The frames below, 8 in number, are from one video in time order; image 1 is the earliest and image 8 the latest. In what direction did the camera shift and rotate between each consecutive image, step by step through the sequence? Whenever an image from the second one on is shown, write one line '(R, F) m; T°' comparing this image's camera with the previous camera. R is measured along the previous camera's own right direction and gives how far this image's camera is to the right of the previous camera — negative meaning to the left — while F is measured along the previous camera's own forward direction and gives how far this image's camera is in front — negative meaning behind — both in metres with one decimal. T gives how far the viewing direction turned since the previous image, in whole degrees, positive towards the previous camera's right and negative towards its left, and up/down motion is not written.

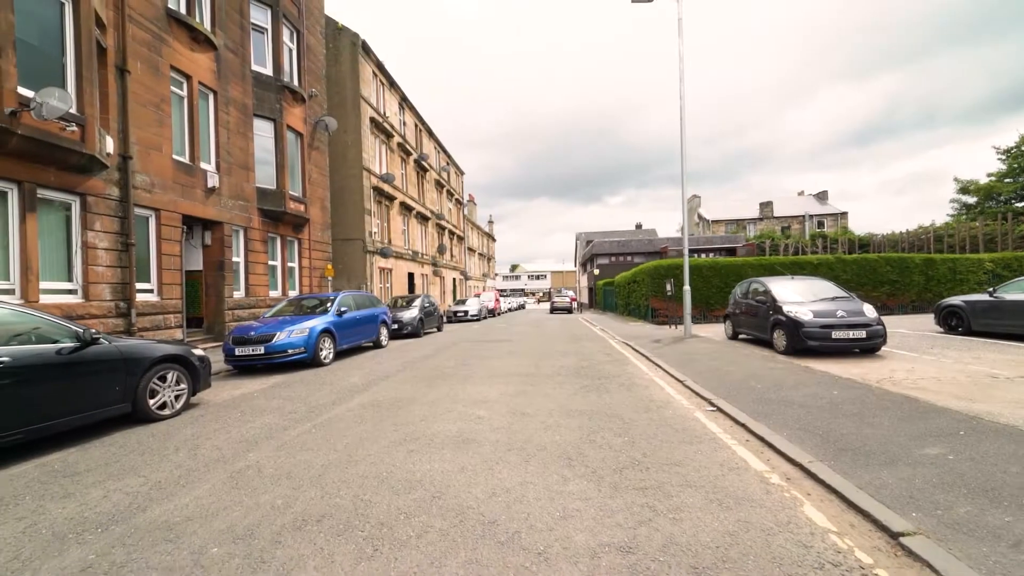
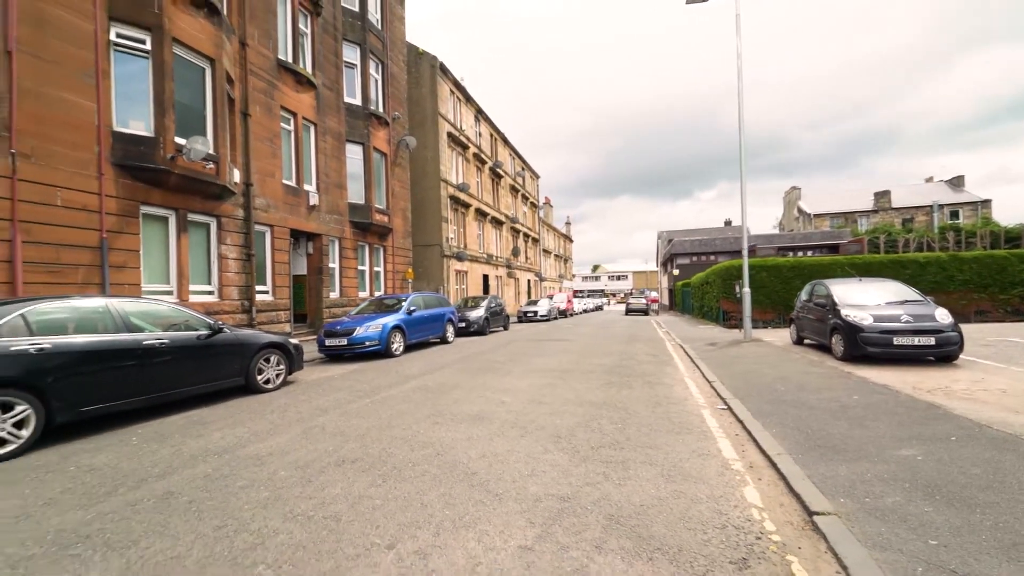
(+0.9, -0.7) m; -11°
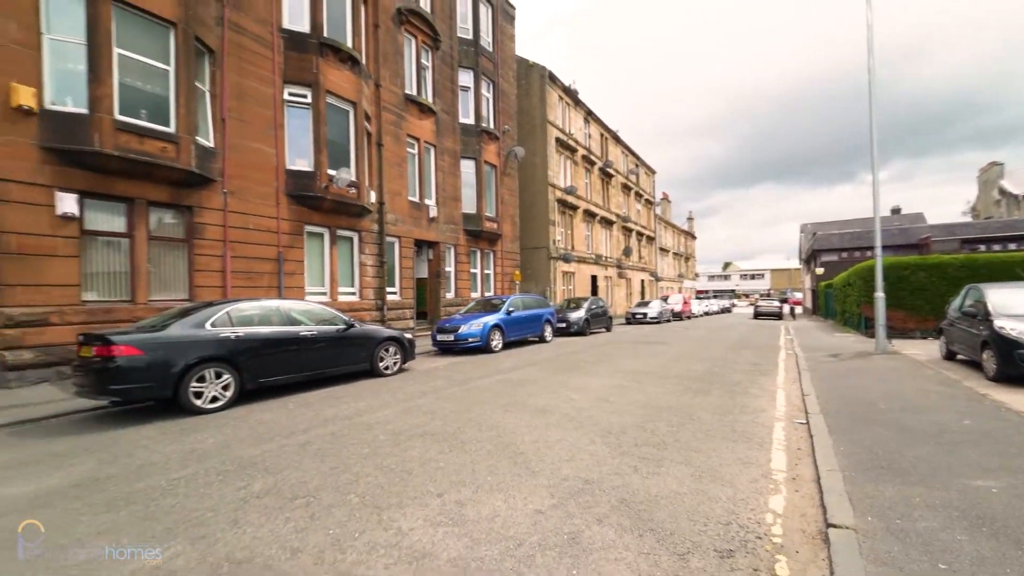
(+0.8, -0.6) m; -16°
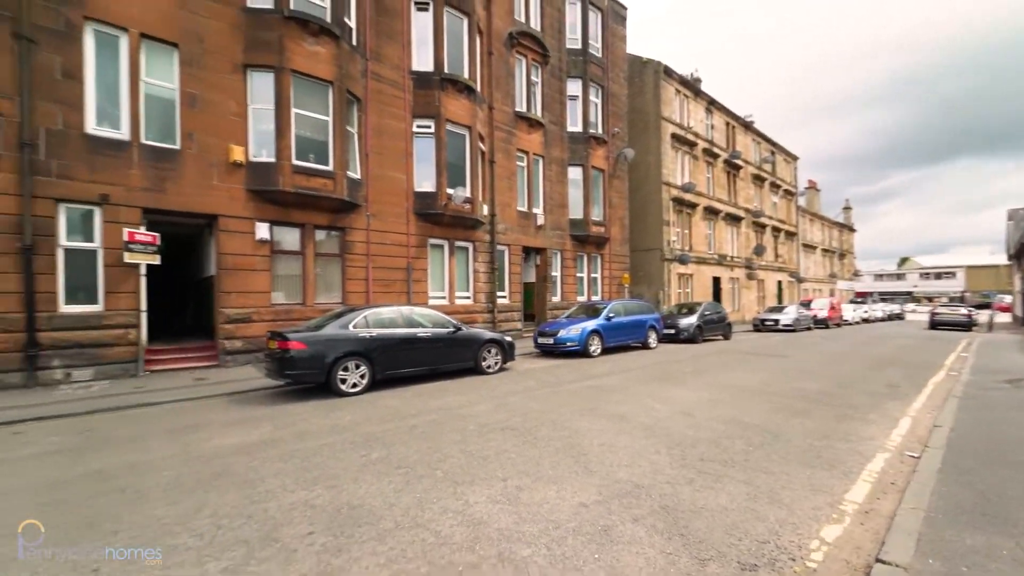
(+0.6, -0.5) m; -16°
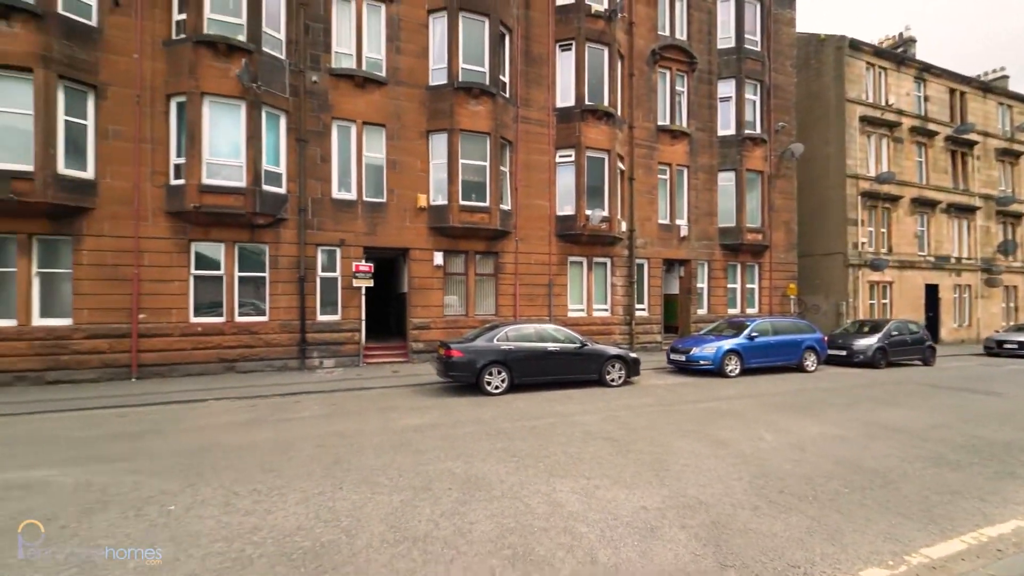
(+1.0, -1.2) m; -21°
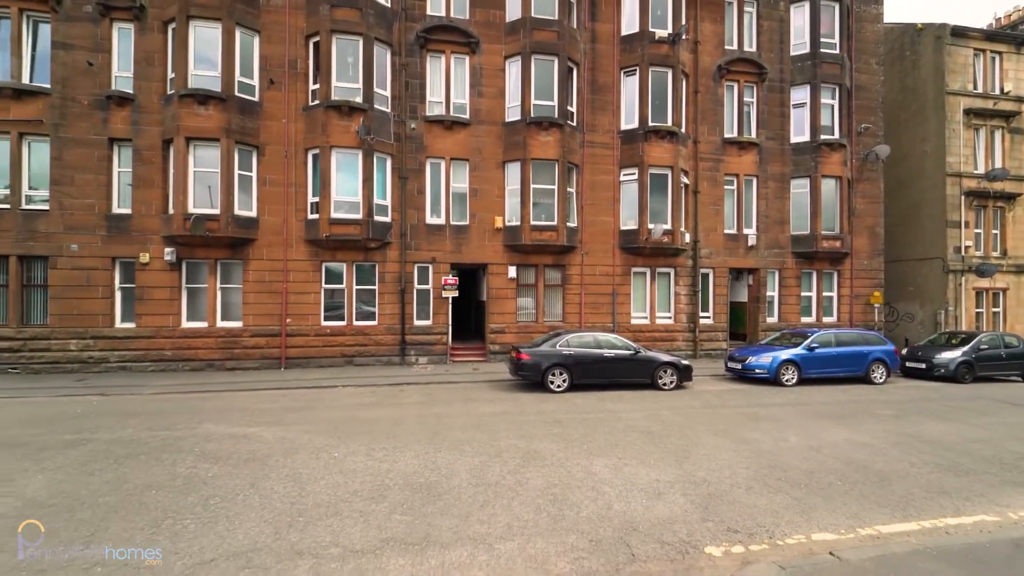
(+0.5, -1.9) m; -10°
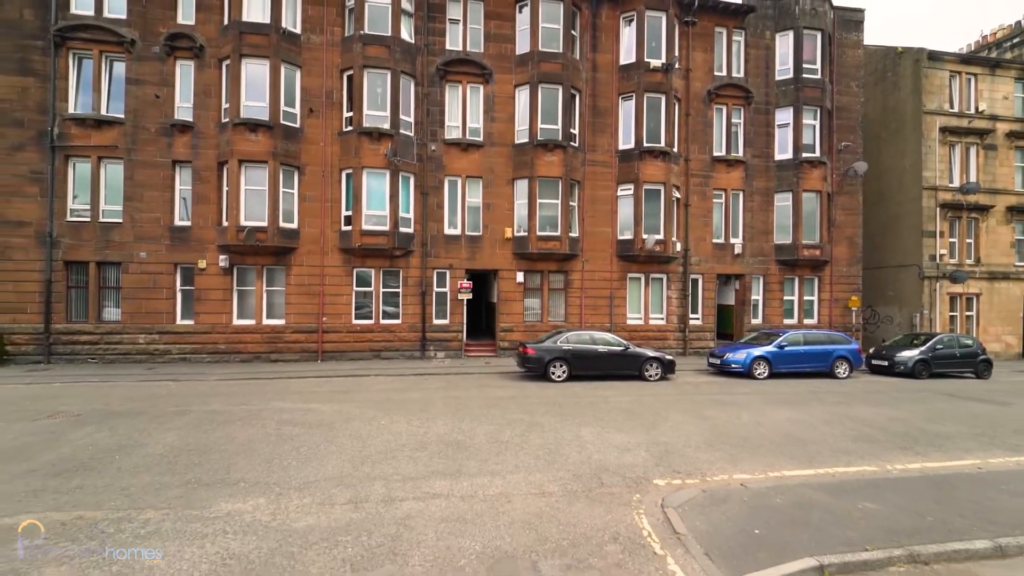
(0.0, -2.0) m; -1°
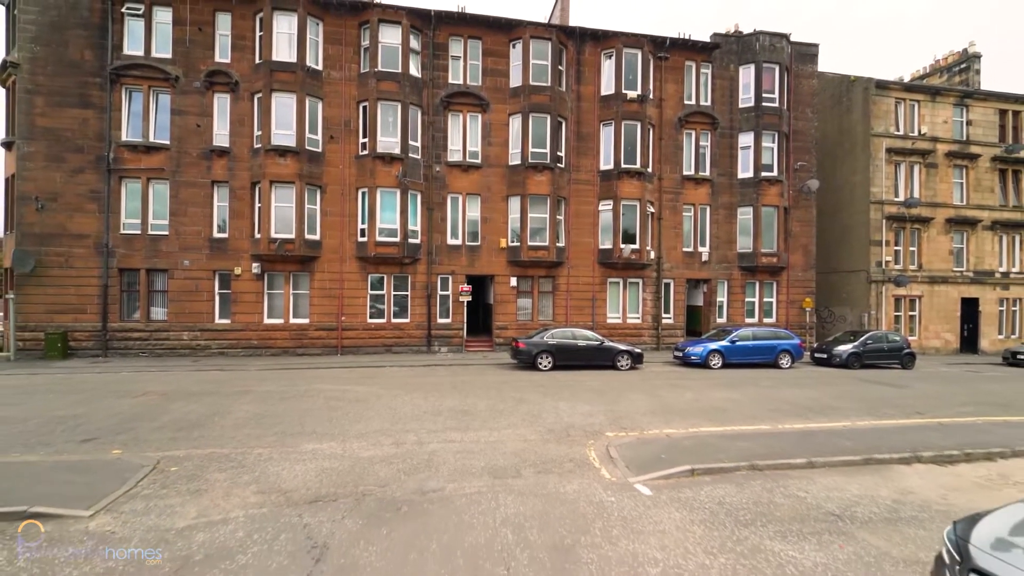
(+0.1, -2.7) m; +1°
